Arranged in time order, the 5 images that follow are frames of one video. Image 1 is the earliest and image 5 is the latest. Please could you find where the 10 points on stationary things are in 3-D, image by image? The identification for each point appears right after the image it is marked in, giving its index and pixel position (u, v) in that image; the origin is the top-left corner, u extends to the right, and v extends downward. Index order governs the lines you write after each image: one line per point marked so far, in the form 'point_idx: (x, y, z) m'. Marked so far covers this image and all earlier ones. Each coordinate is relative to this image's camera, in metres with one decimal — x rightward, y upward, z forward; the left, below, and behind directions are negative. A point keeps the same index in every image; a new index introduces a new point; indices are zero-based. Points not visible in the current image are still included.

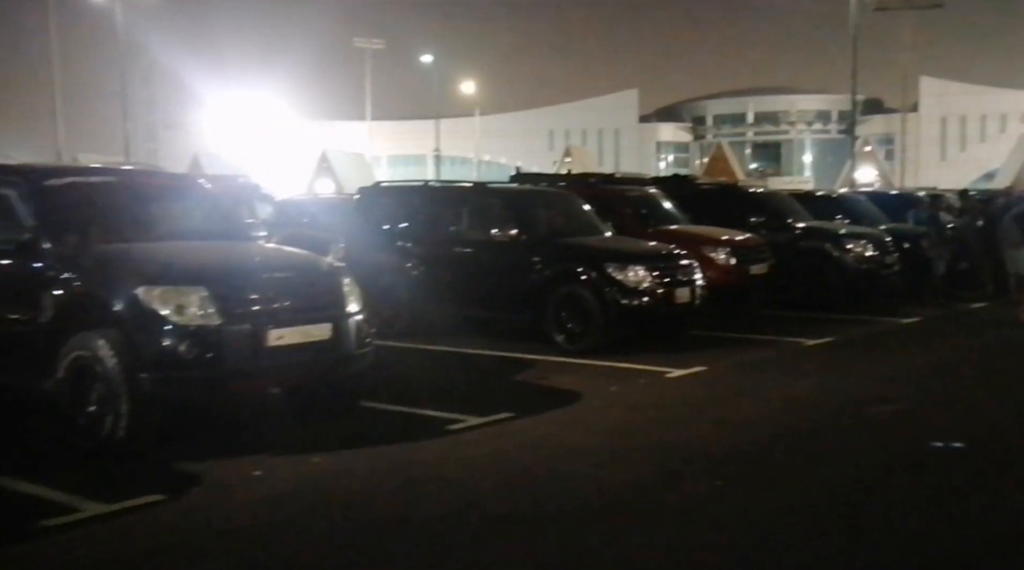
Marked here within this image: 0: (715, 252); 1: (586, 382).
0: (+2.2, +0.5, +15.4) m
1: (+0.6, -0.6, +11.3) m
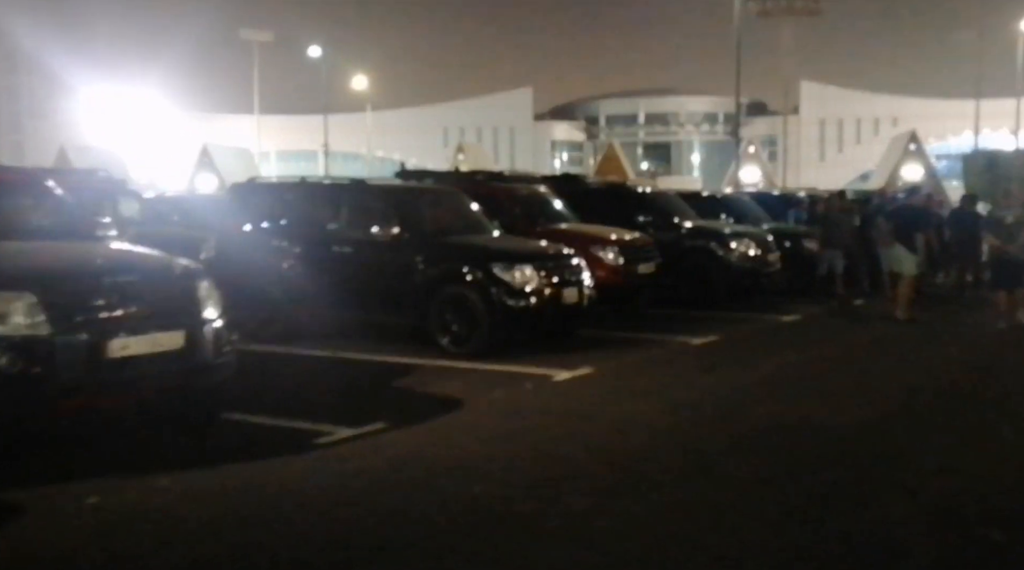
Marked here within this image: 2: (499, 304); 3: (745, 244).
0: (+3.9, +0.5, +16.2) m
1: (+2.0, -0.4, +12.3) m
2: (-0.1, -0.2, +9.9) m
3: (+2.7, +0.5, +14.7) m
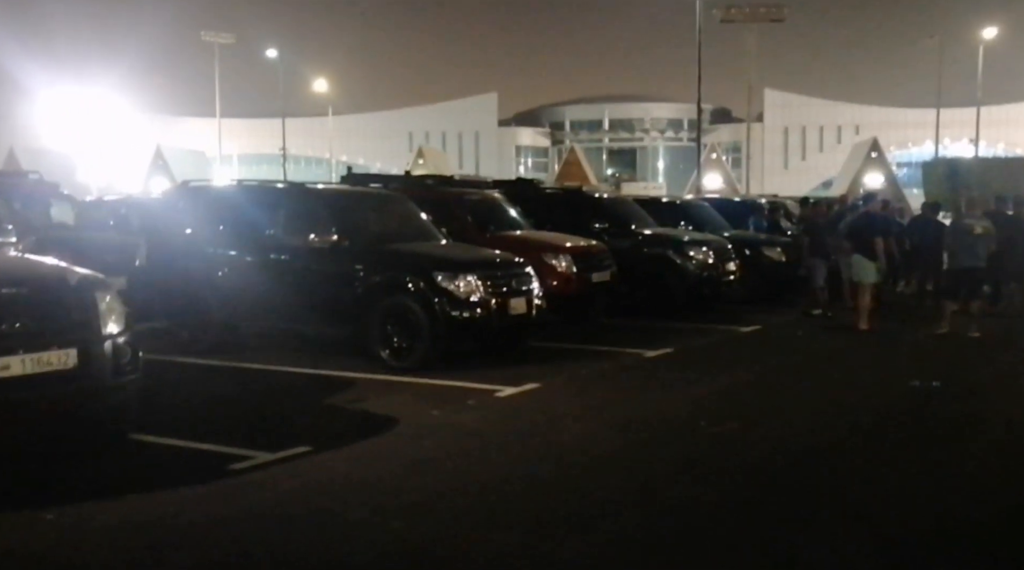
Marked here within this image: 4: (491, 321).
0: (+3.3, +0.4, +15.8) m
1: (+1.5, -0.5, +11.9) m
2: (-0.5, -0.2, +9.4) m
3: (+2.2, +0.4, +14.3) m
4: (-0.2, -0.3, +9.6) m
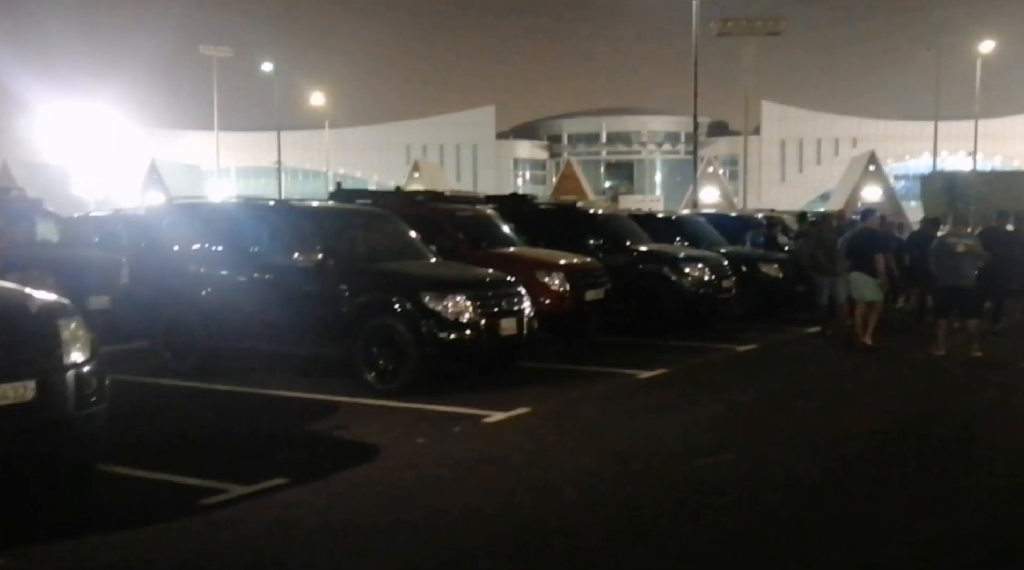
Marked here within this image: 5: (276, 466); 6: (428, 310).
0: (+3.2, +0.2, +15.6) m
1: (+1.4, -0.7, +11.6) m
2: (-0.6, -0.4, +9.2) m
3: (+2.1, +0.2, +14.0) m
4: (-0.2, -0.4, +9.4) m
5: (-1.2, -1.0, +6.6) m
6: (-0.6, -0.2, +9.2) m
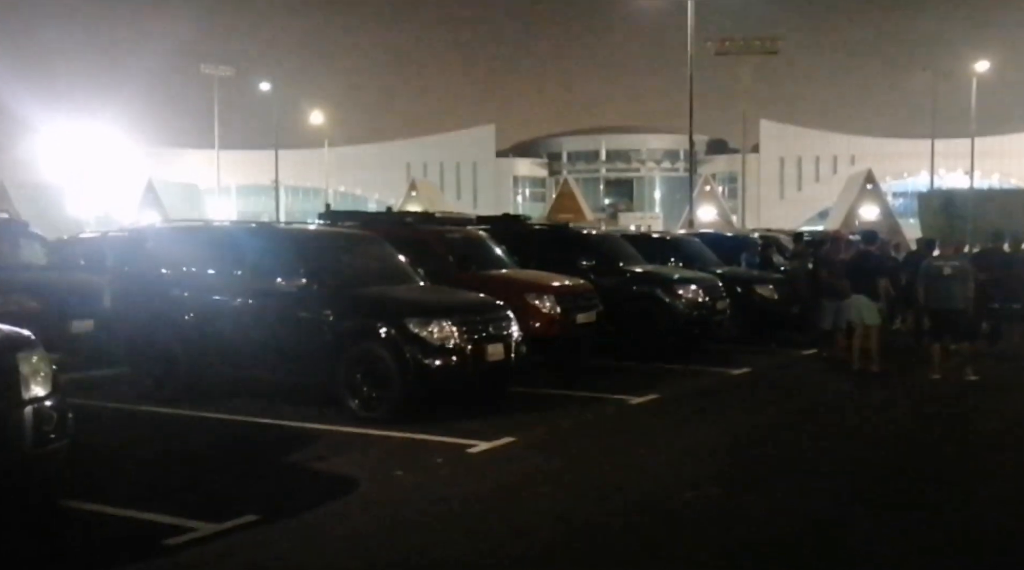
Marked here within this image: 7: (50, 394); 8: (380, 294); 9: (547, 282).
0: (+3.1, 0.0, +15.4) m
1: (+1.3, -0.9, +11.4) m
2: (-0.7, -0.6, +9.0) m
3: (+2.0, -0.1, +13.9) m
4: (-0.3, -0.6, +9.2) m
5: (-1.3, -1.1, +6.5) m
6: (-0.7, -0.4, +9.0) m
7: (-2.1, -0.5, +5.7) m
8: (-1.0, -0.1, +9.3) m
9: (+0.3, 0.0, +11.8) m
